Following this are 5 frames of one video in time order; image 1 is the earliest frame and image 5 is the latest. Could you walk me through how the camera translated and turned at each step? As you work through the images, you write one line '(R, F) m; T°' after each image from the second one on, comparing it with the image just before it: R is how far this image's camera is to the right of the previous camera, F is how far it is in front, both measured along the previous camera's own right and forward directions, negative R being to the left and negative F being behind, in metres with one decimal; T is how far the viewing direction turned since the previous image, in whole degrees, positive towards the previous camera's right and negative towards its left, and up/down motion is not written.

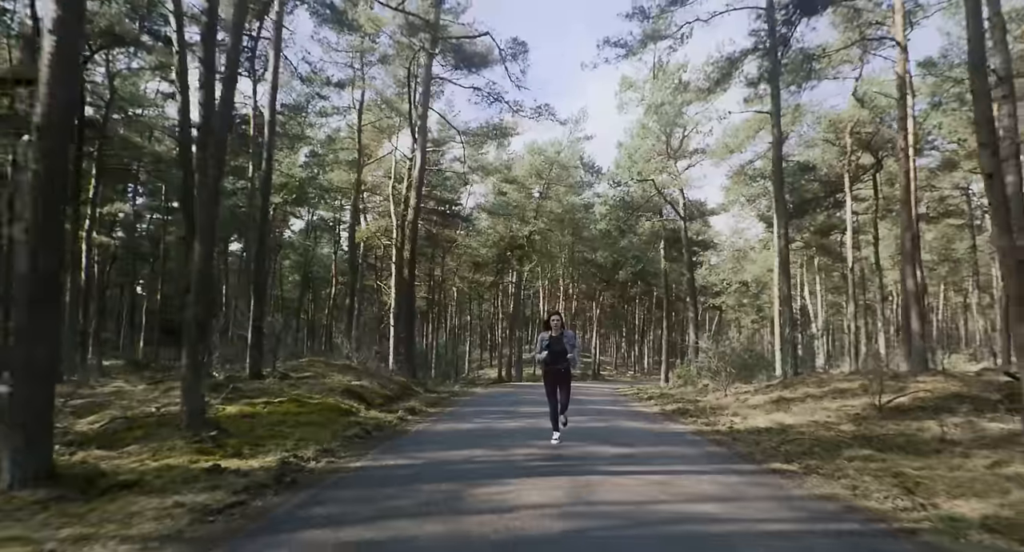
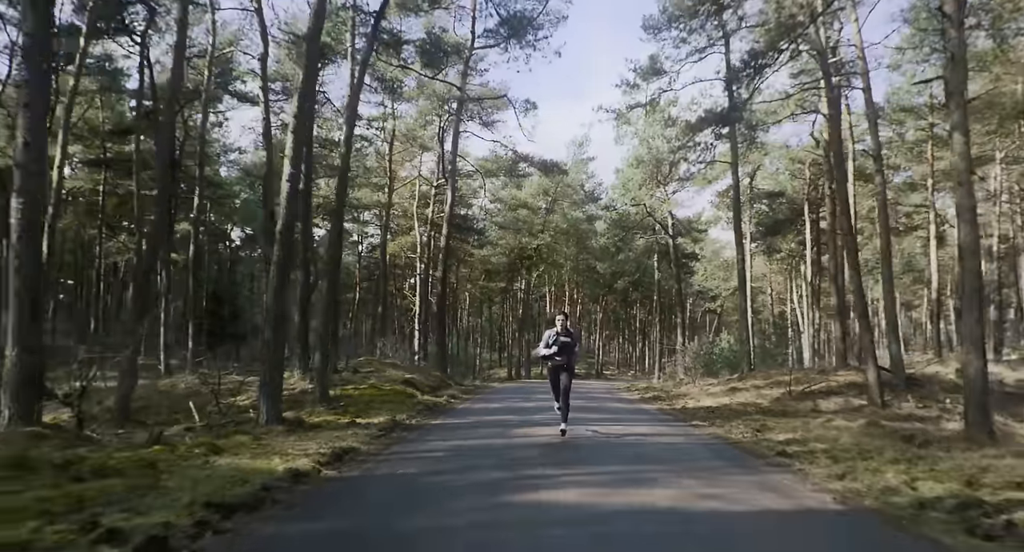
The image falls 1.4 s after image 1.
(-0.2, -4.3) m; -1°
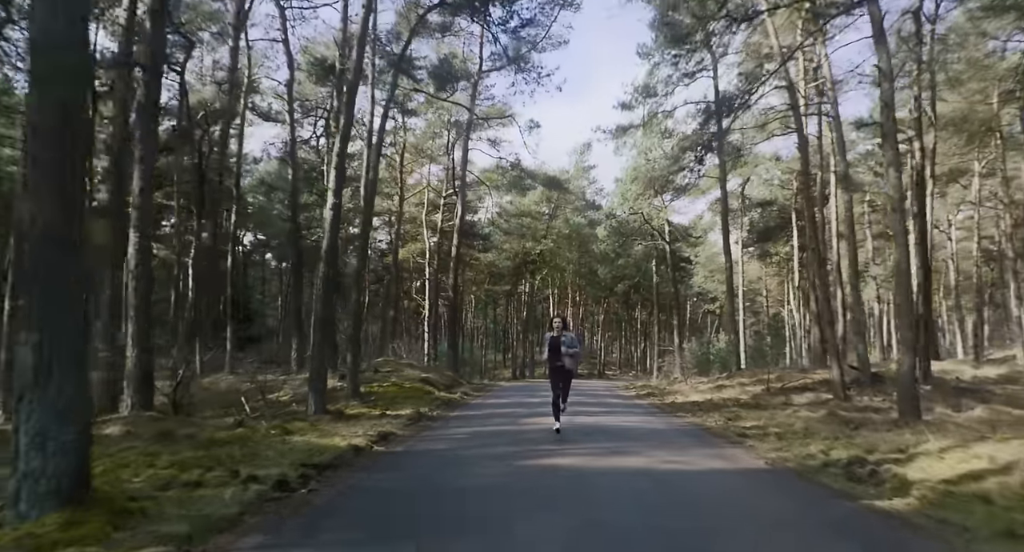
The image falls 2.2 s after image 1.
(-0.1, -1.8) m; 0°
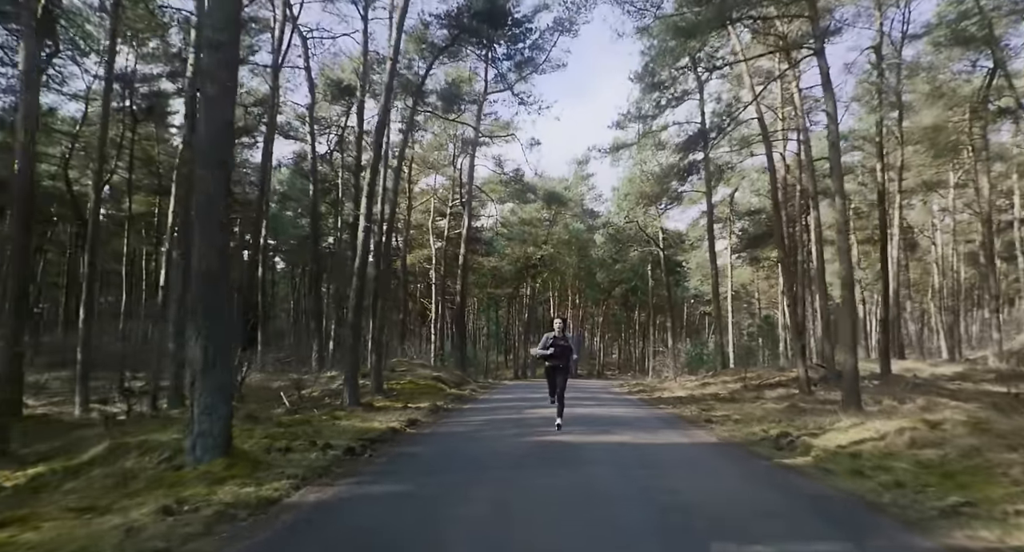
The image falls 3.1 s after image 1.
(-0.1, -1.9) m; 0°
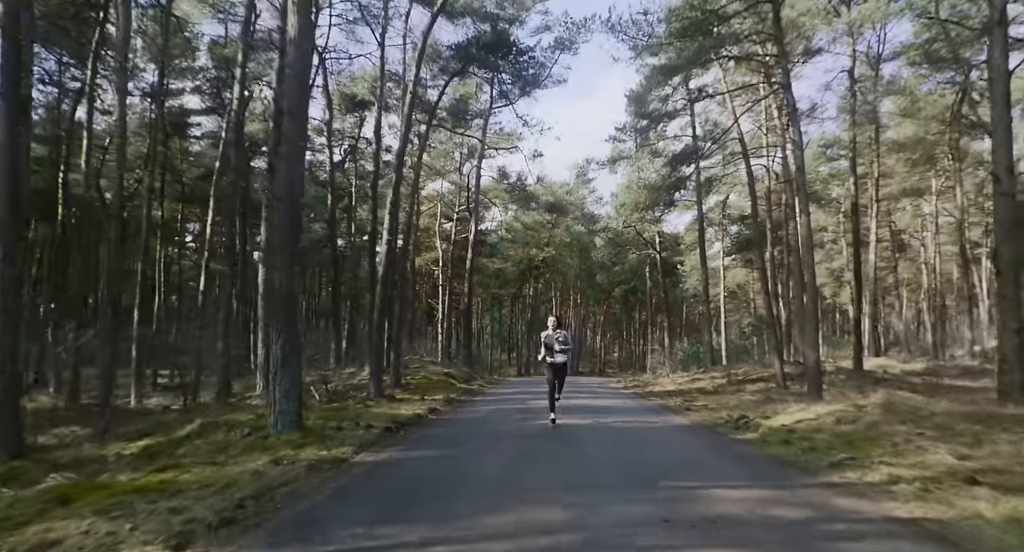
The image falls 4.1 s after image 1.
(-0.1, -1.8) m; 0°
